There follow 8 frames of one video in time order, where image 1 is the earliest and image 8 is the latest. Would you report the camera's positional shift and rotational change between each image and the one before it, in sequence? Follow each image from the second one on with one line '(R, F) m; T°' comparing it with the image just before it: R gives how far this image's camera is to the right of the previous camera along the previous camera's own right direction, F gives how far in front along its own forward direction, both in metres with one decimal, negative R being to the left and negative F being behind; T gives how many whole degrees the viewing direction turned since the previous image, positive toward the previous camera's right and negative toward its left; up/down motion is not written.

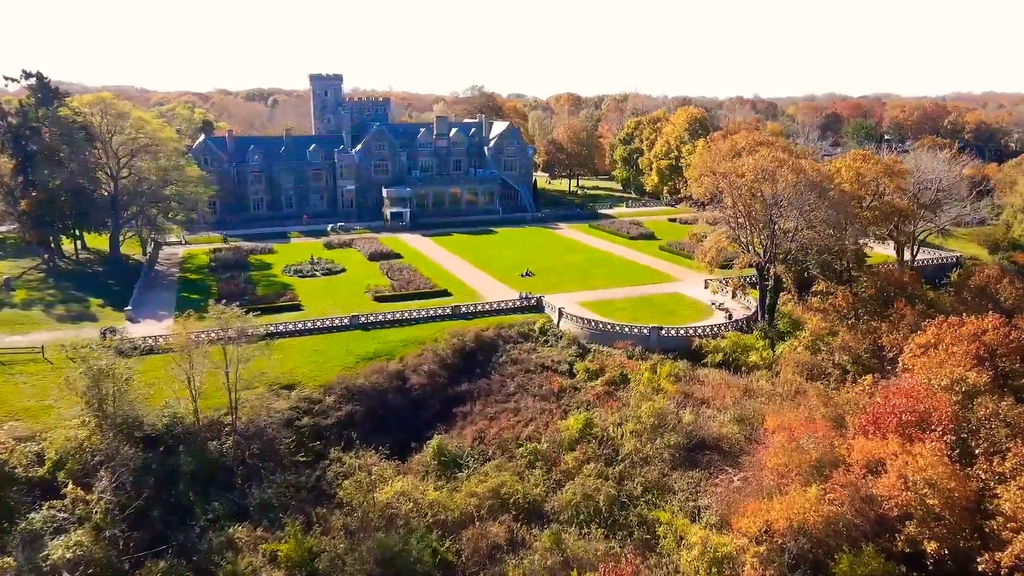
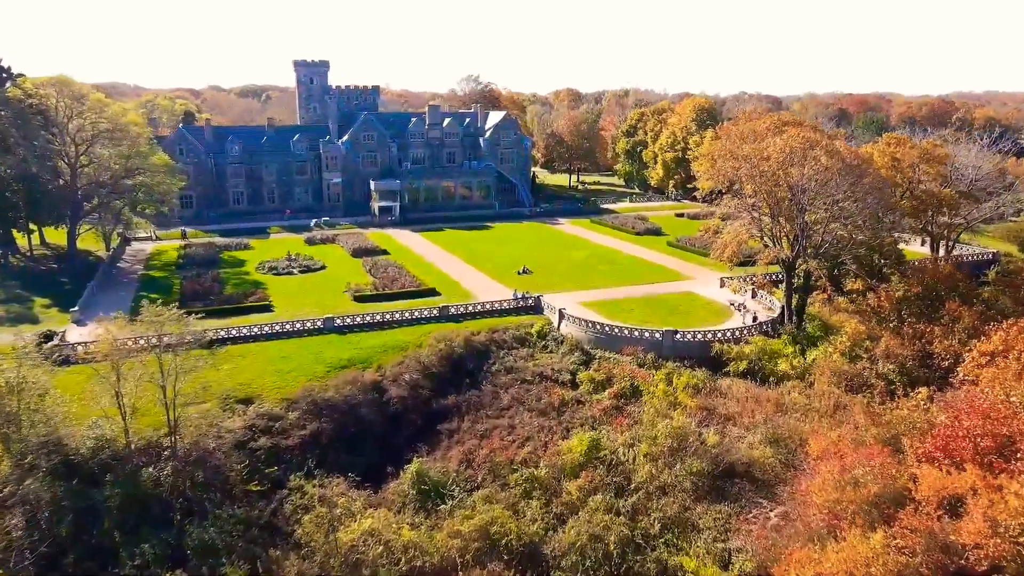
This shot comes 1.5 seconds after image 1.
(+0.3, +5.0) m; 0°
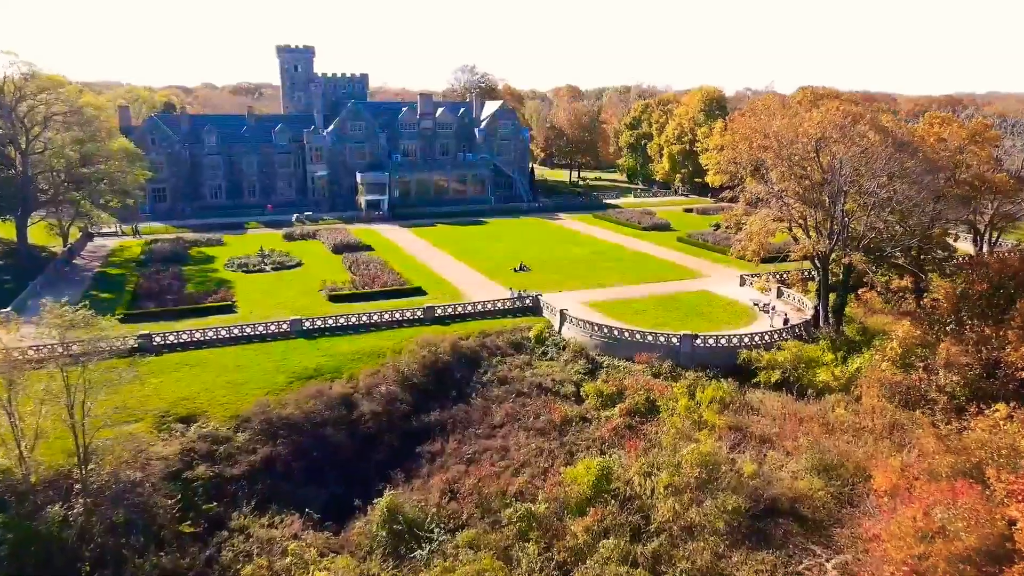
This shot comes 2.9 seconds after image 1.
(+0.2, +5.0) m; 0°
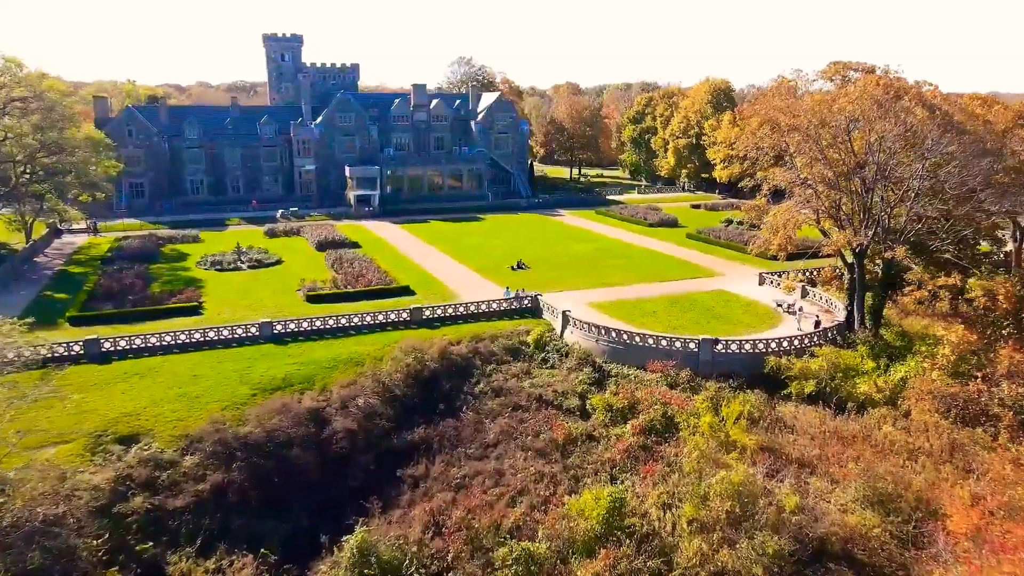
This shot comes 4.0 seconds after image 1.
(+0.1, +3.7) m; 0°
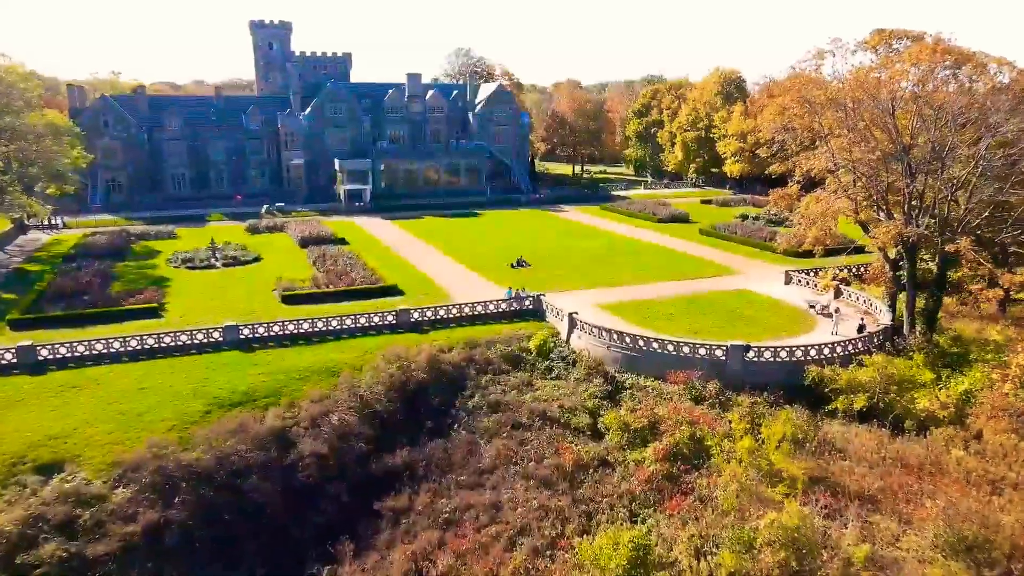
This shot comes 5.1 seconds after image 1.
(0.0, +3.7) m; 0°
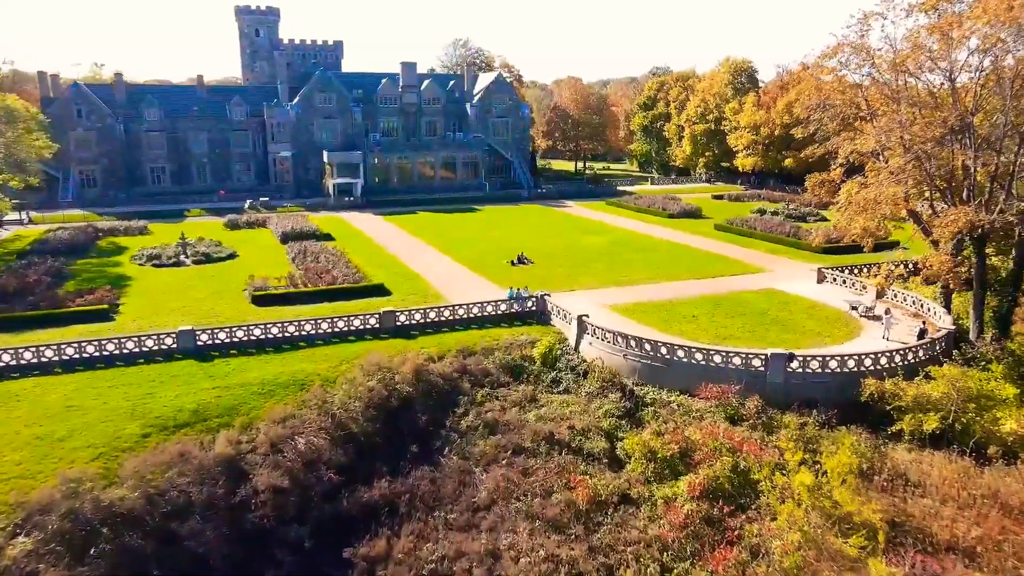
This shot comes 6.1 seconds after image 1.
(0.0, +3.7) m; 0°
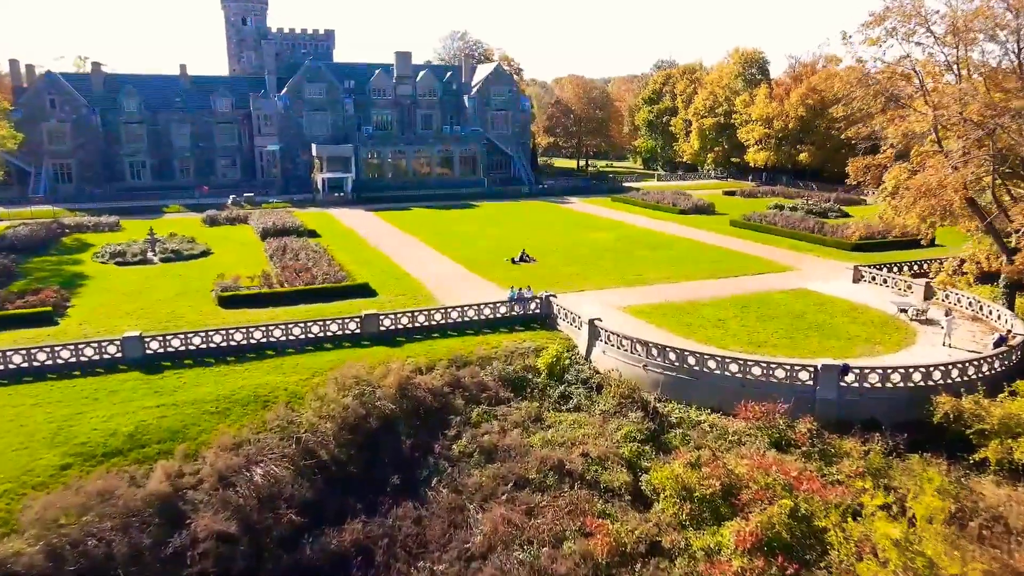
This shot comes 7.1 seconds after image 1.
(-0.1, +3.2) m; 0°
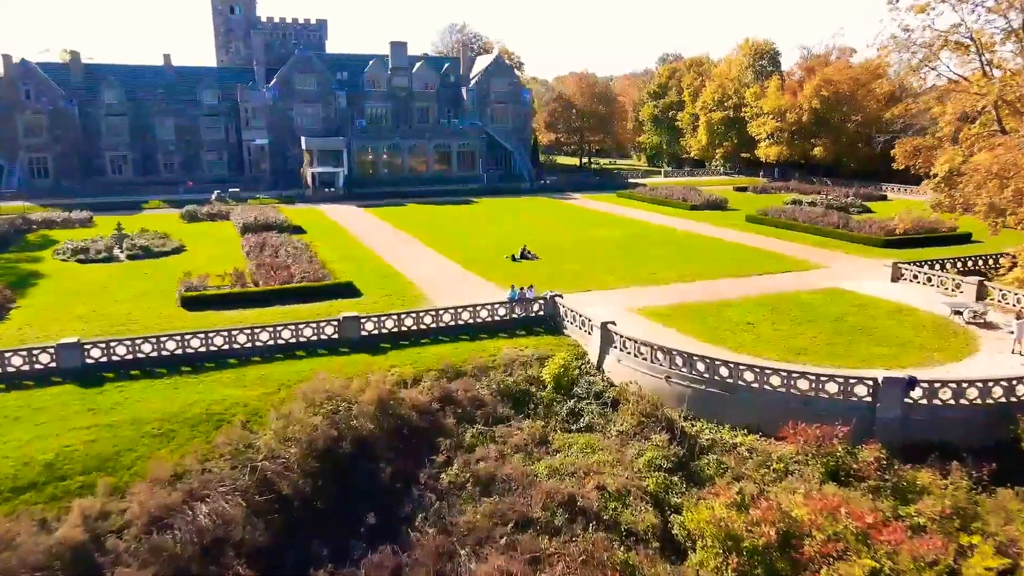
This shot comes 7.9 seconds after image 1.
(0.0, +2.8) m; 0°
